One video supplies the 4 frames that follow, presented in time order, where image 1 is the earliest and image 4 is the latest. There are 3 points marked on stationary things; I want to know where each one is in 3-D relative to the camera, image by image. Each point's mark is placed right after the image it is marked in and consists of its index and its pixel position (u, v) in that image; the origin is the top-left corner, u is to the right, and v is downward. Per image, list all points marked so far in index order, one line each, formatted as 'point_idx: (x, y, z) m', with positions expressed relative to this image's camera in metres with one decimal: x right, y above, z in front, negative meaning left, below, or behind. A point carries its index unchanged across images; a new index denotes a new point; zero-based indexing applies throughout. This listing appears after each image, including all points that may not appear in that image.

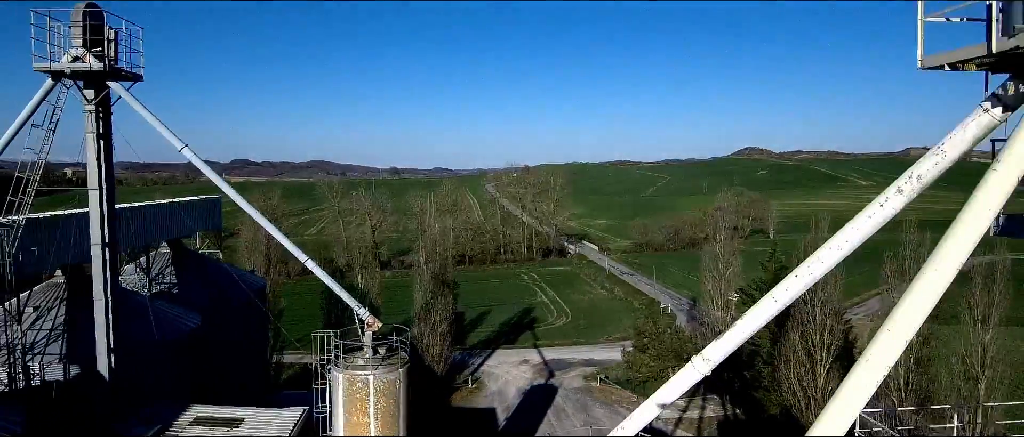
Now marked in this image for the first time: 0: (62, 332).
0: (-8.9, -2.3, +11.8) m
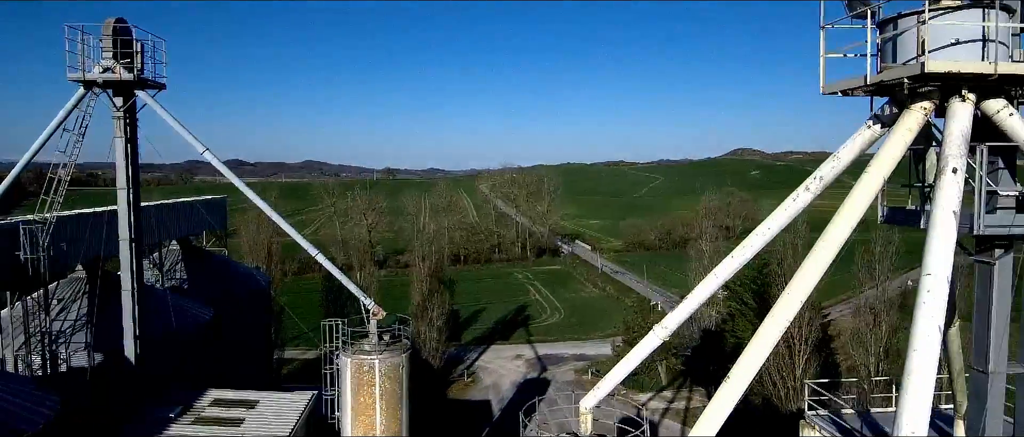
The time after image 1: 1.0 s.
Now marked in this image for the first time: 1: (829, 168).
0: (-9.0, -2.2, +13.0) m
1: (+3.0, +0.5, +5.9) m
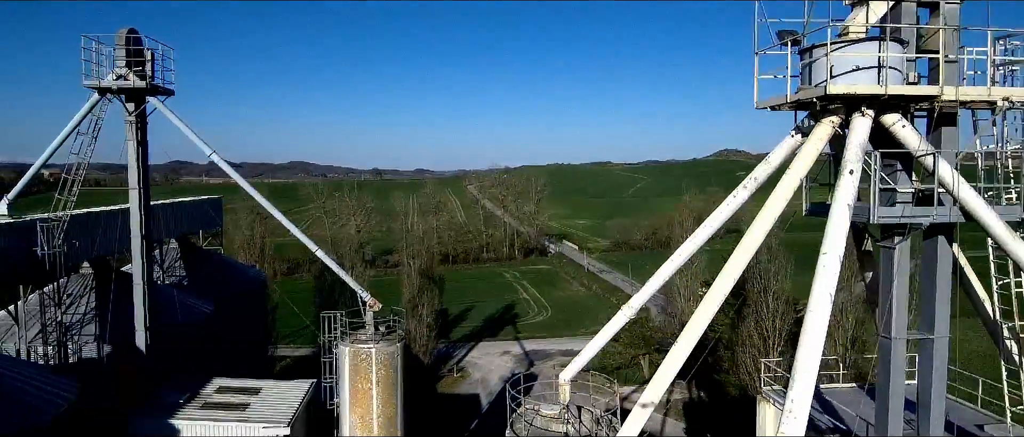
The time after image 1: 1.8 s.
0: (-9.3, -2.1, +14.0) m
1: (+2.8, +0.5, +7.1) m
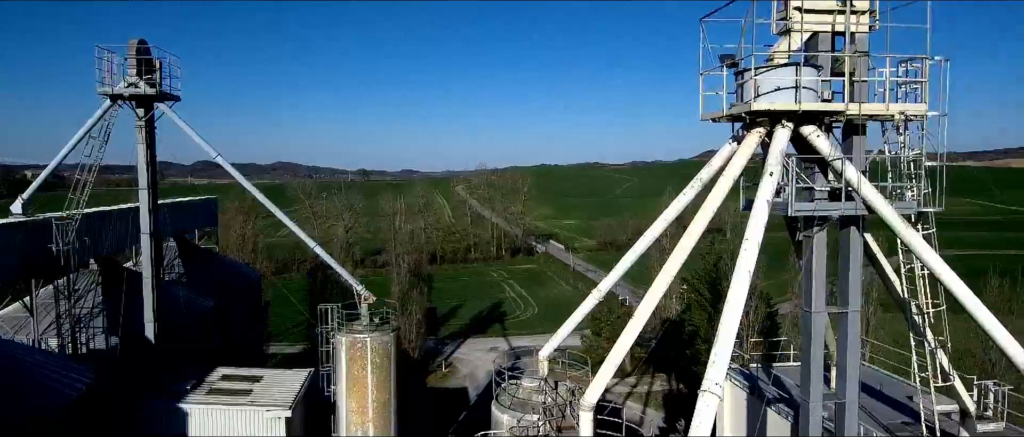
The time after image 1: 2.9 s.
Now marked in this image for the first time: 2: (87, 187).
0: (-9.7, -2.1, +15.1) m
1: (+2.6, +0.6, +8.5) m
2: (-9.8, +0.8, +14.5) m
